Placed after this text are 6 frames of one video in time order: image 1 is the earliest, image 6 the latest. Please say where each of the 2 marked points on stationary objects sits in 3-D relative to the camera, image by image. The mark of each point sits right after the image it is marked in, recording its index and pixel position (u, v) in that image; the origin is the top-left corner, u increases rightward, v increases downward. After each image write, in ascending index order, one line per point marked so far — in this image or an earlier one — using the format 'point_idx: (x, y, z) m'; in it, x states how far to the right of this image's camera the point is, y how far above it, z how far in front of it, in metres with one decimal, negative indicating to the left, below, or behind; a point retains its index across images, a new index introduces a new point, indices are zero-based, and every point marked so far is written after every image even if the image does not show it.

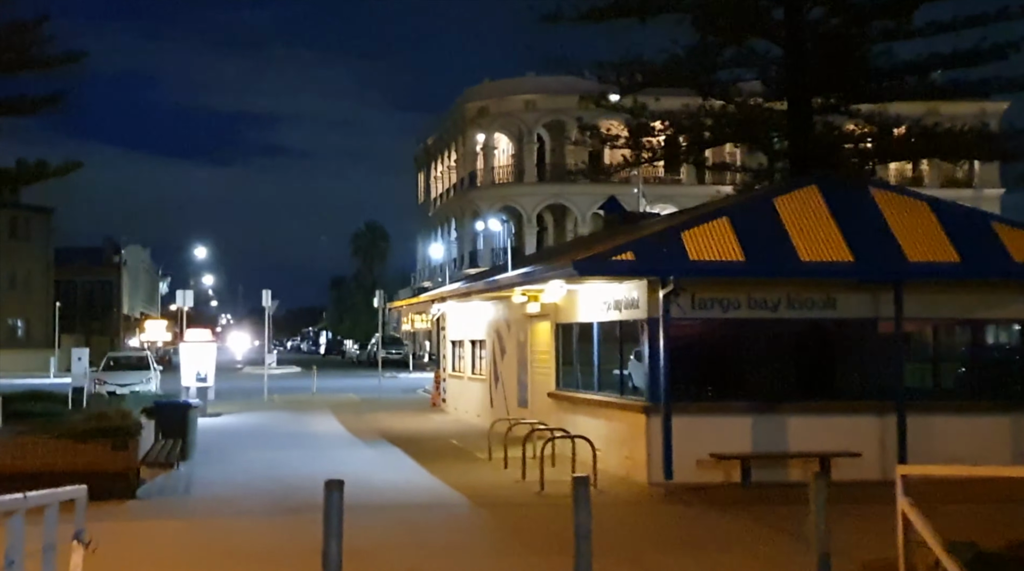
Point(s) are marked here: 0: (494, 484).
0: (-0.3, -3.0, +16.7) m
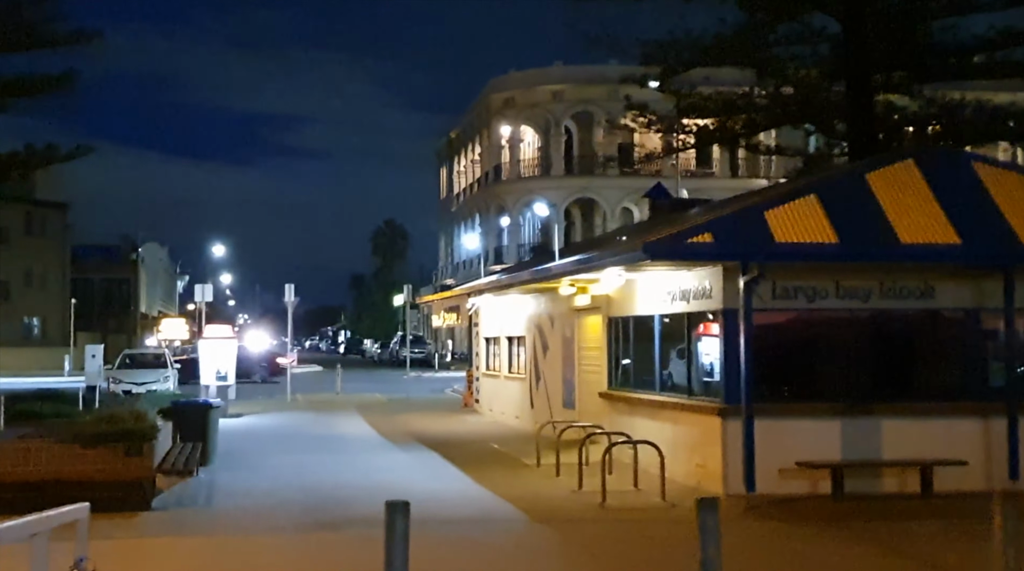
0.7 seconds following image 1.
0: (+0.5, -2.8, +15.0) m
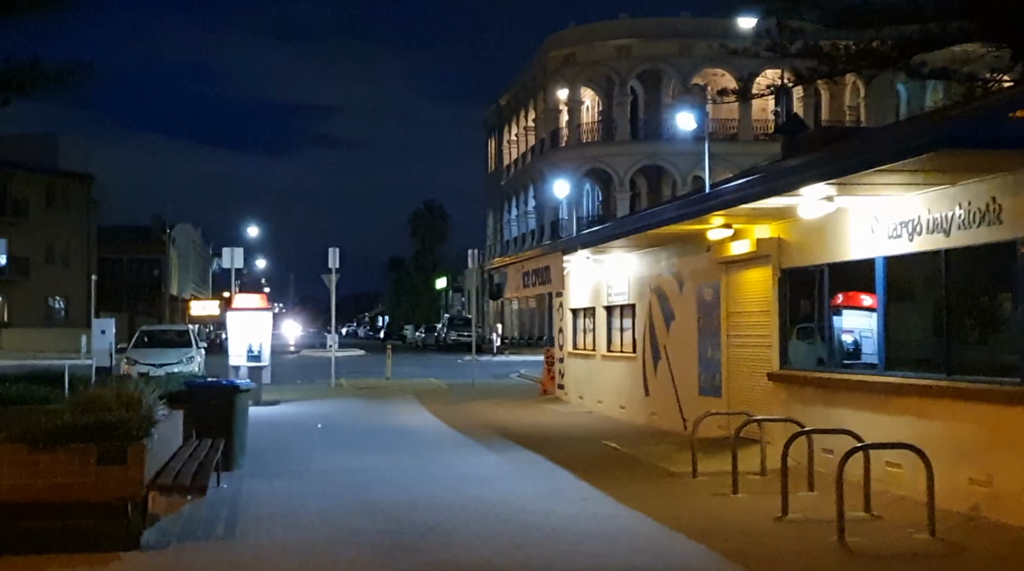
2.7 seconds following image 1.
0: (+2.0, -2.1, +10.0) m
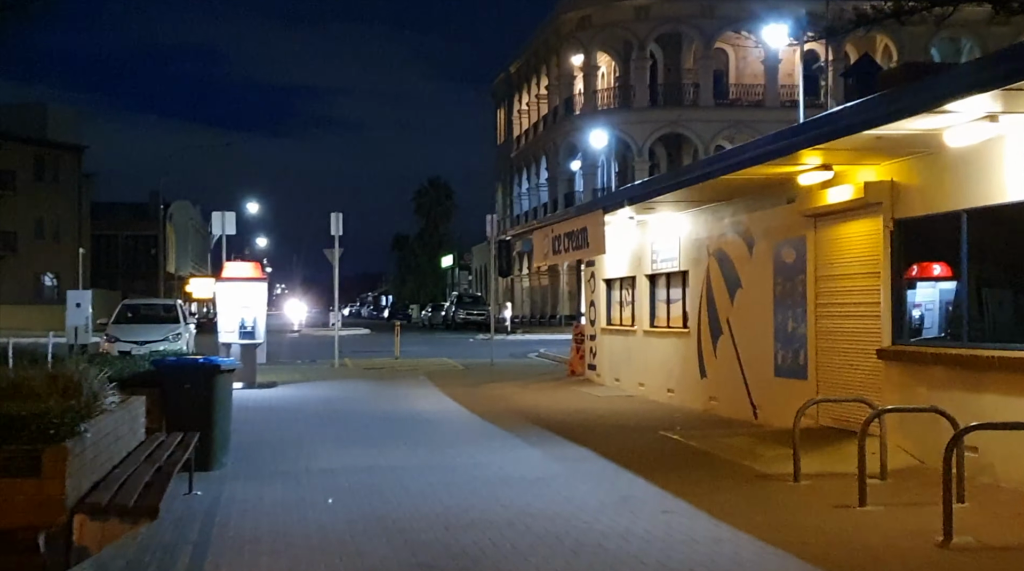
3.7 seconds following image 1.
0: (+2.5, -1.7, +7.4) m
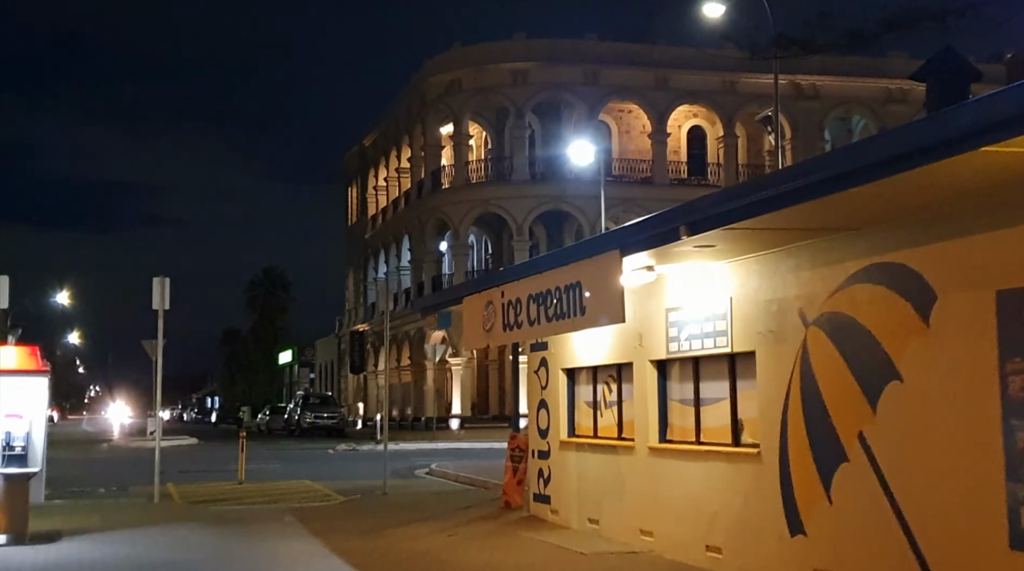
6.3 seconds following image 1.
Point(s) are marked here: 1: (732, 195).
0: (+3.4, -1.8, +1.1) m
1: (+1.6, +0.6, +8.5) m
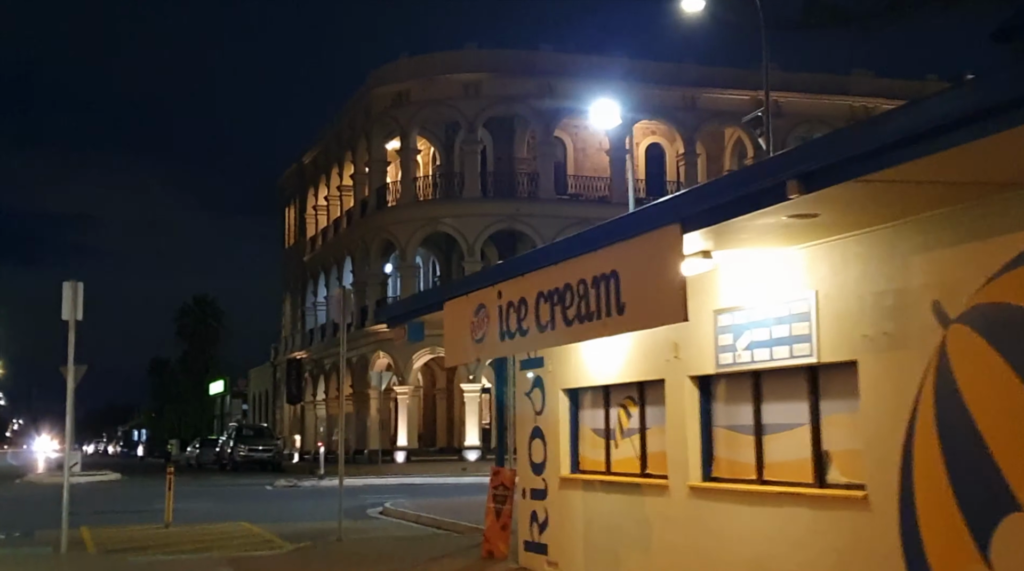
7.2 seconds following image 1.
0: (+4.0, -1.5, -1.3) m
1: (+1.9, +0.8, +6.1) m
